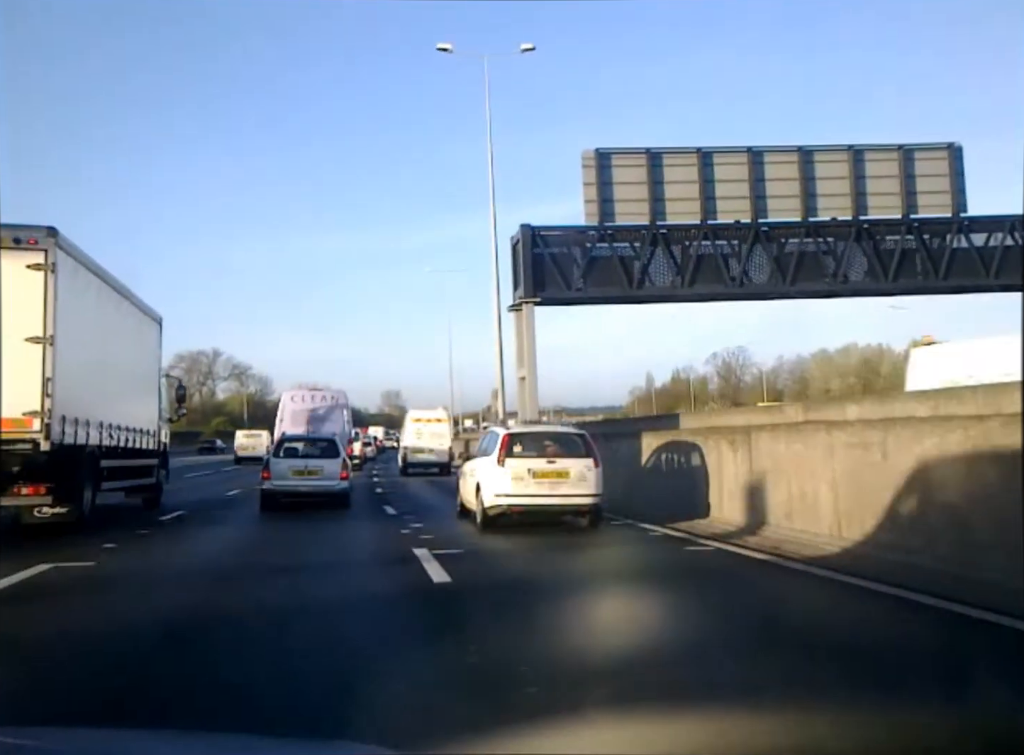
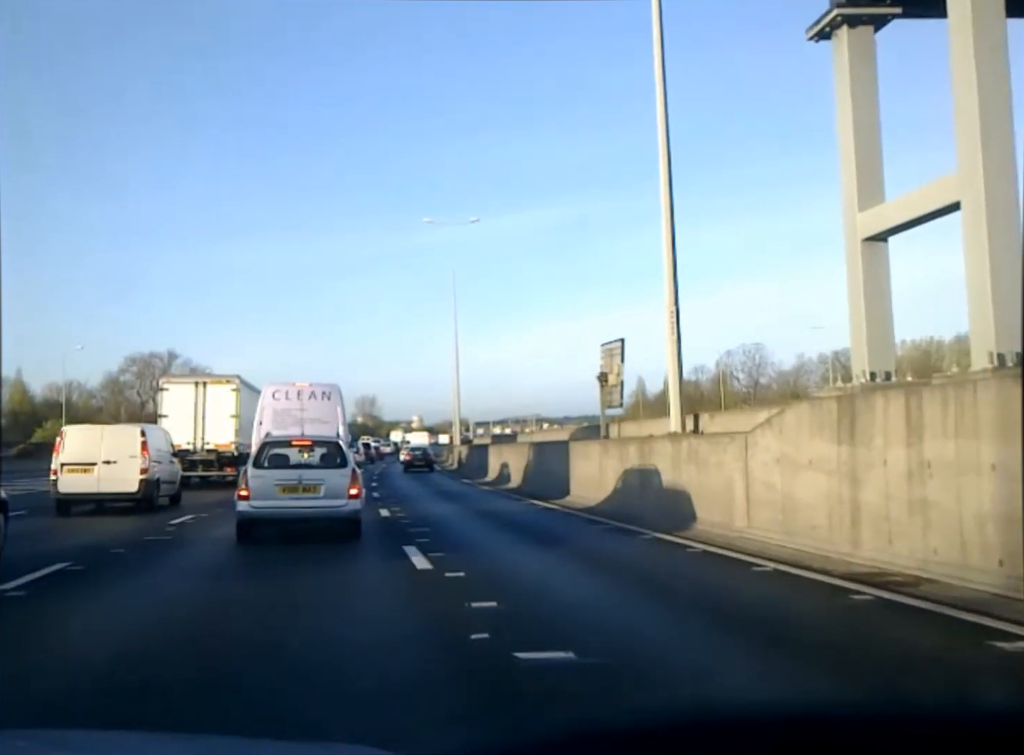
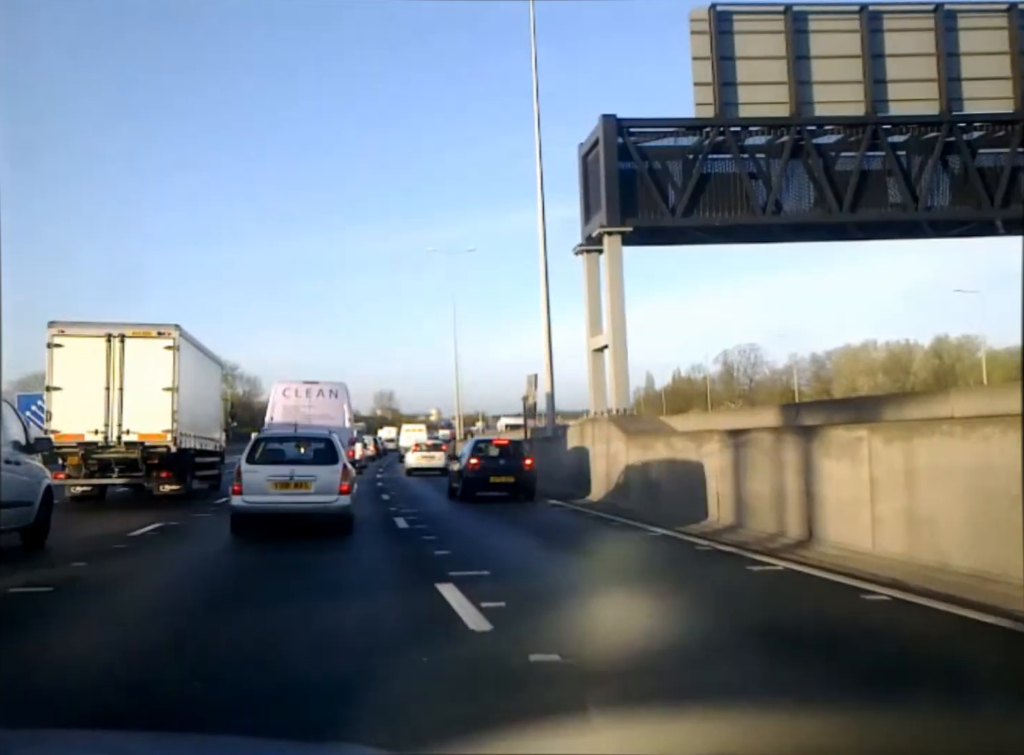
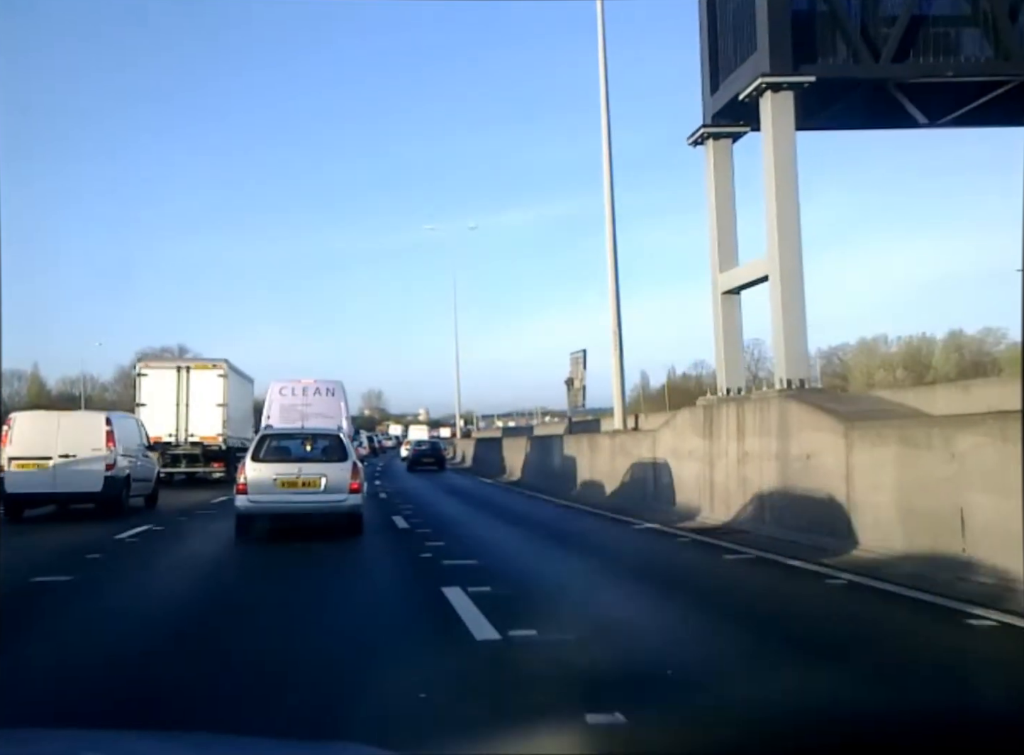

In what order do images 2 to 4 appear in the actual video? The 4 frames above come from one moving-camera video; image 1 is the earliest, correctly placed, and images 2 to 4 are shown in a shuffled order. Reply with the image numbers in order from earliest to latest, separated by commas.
3, 4, 2
